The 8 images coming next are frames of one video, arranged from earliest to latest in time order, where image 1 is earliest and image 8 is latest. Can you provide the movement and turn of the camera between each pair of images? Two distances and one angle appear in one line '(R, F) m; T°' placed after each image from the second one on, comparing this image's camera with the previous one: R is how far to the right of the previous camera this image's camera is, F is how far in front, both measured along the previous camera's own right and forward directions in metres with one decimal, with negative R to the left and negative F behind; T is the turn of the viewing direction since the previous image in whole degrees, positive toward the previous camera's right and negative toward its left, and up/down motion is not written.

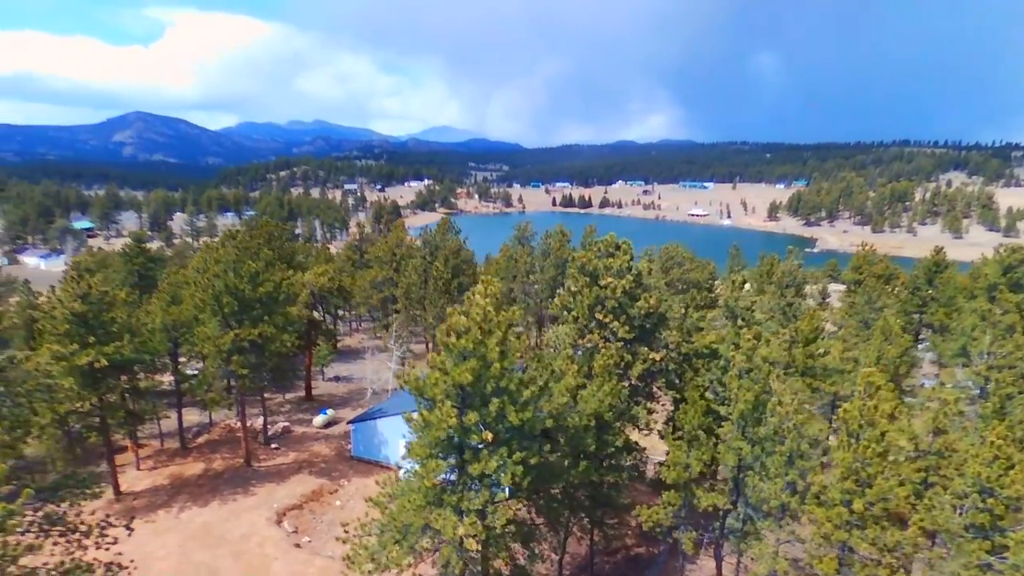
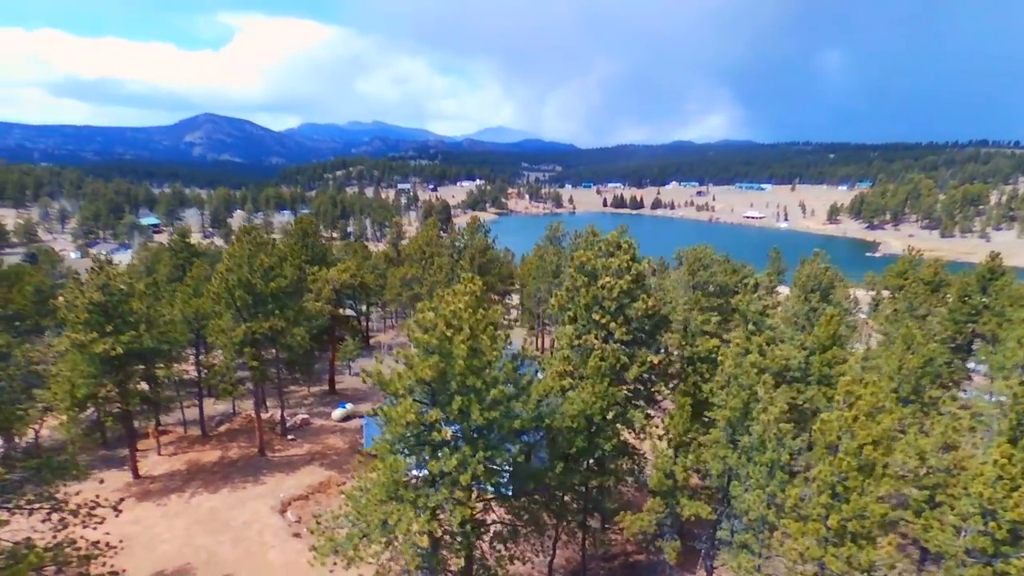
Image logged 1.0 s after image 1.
(+1.8, +0.3) m; -5°
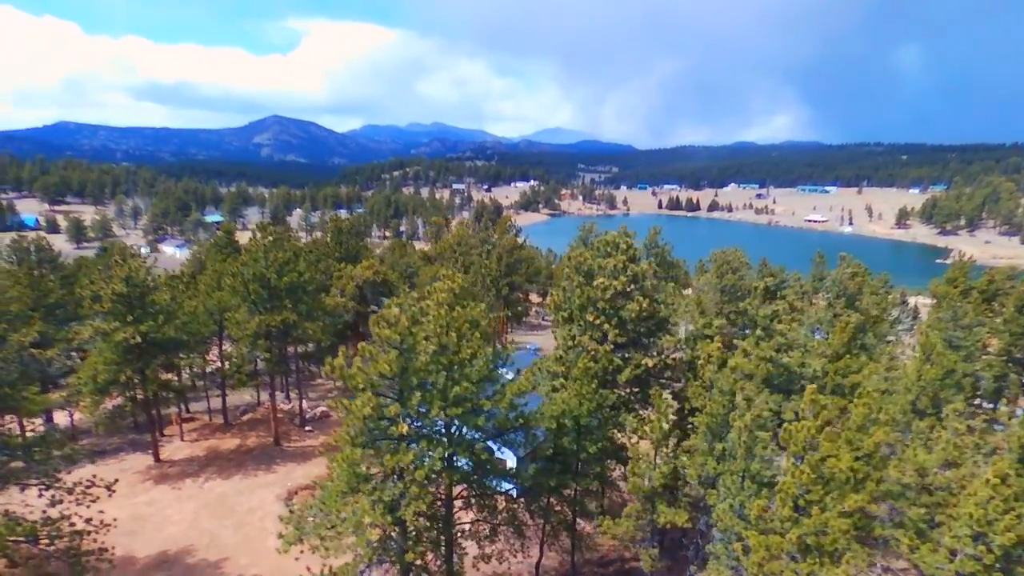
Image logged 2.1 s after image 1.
(+2.0, +0.2) m; -5°
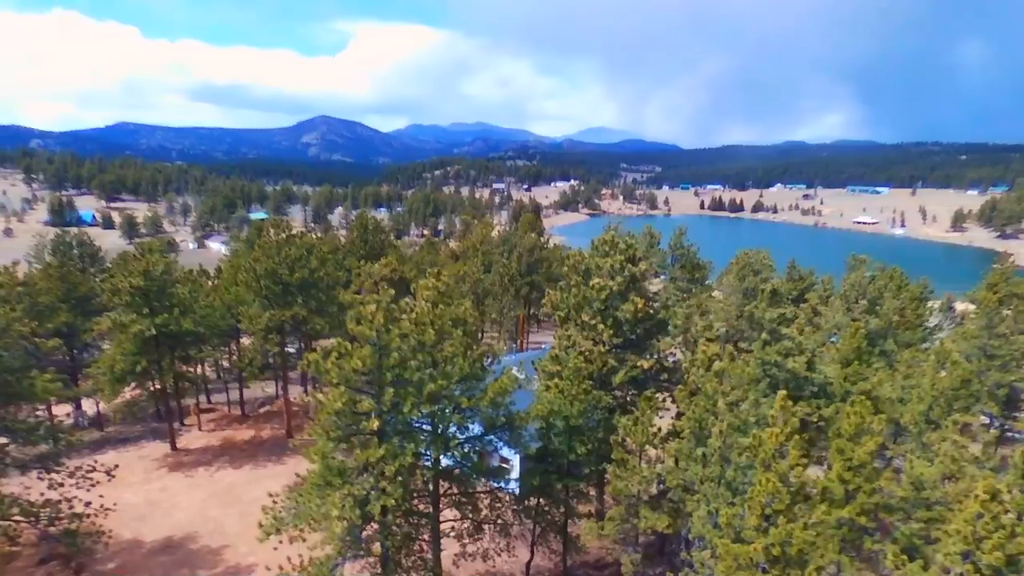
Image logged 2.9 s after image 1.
(+1.4, +0.1) m; -4°
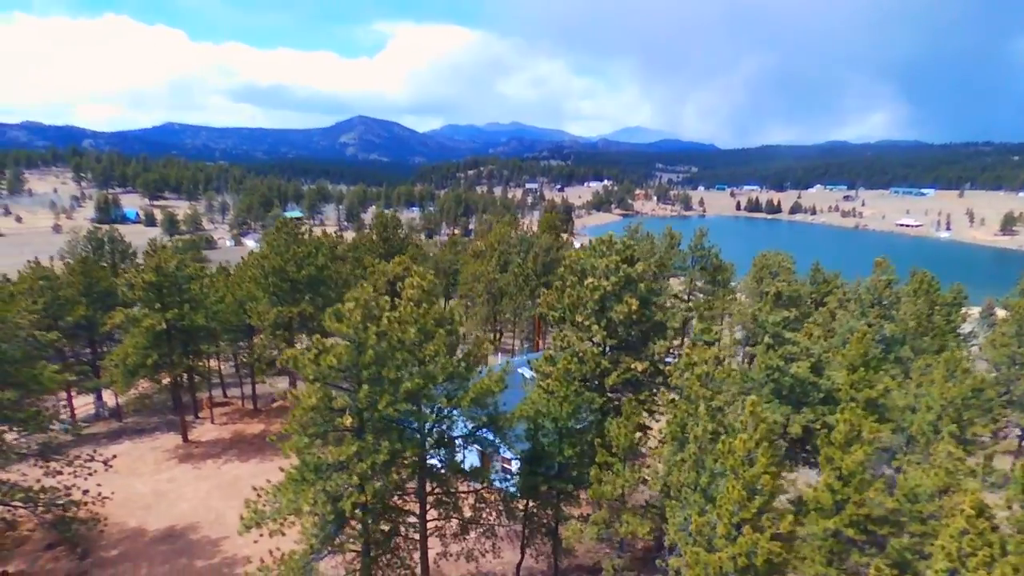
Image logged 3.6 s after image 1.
(+1.2, +0.1) m; -3°
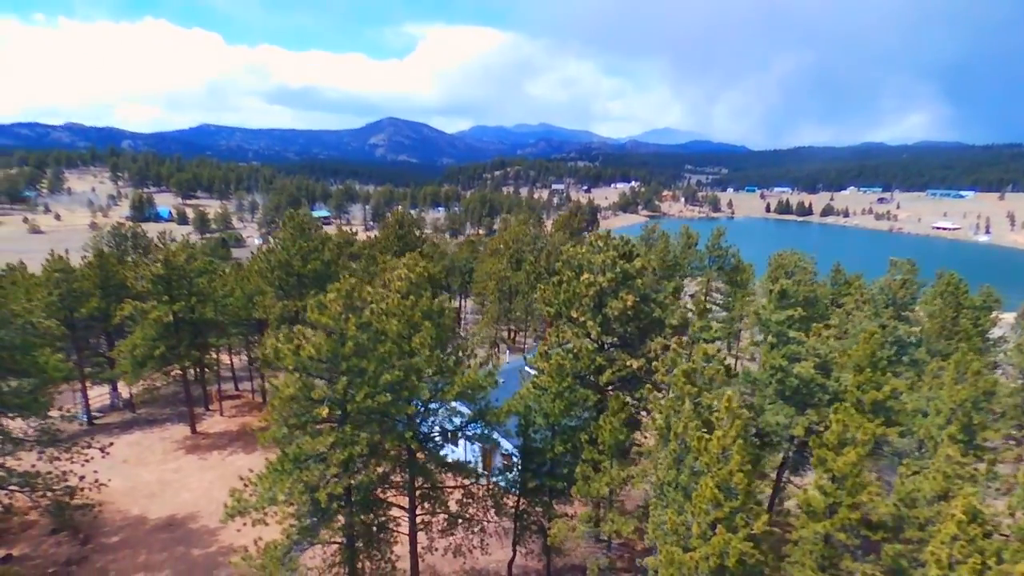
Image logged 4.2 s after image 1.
(+1.0, +0.2) m; -2°
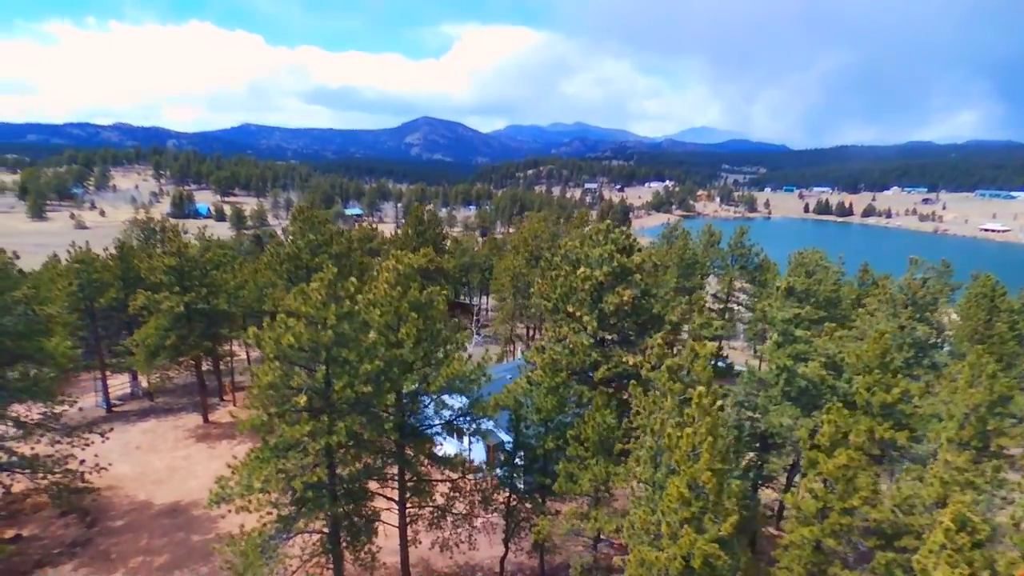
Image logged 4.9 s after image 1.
(+1.1, +0.3) m; -3°
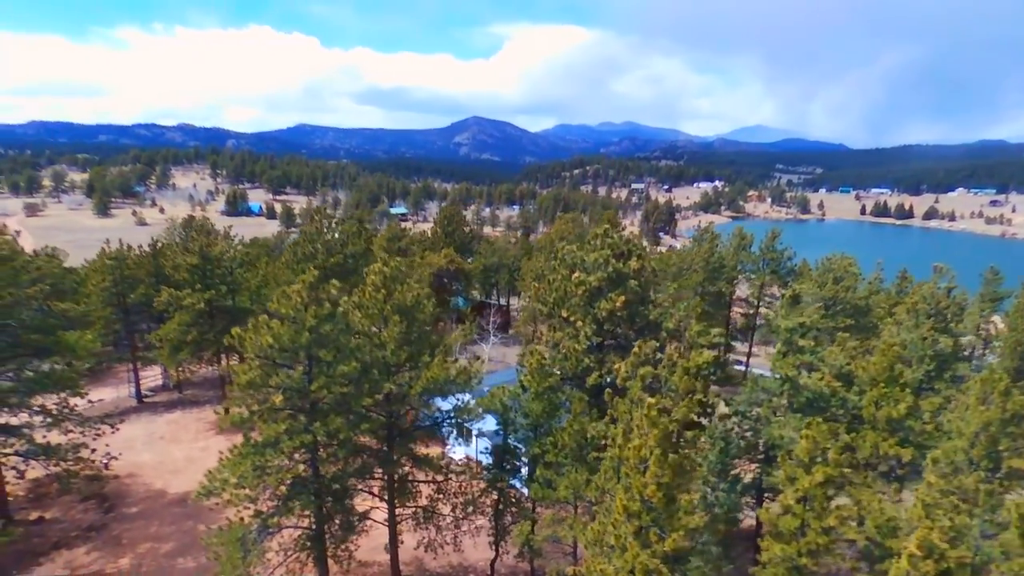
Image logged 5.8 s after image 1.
(+1.6, +0.1) m; -4°
